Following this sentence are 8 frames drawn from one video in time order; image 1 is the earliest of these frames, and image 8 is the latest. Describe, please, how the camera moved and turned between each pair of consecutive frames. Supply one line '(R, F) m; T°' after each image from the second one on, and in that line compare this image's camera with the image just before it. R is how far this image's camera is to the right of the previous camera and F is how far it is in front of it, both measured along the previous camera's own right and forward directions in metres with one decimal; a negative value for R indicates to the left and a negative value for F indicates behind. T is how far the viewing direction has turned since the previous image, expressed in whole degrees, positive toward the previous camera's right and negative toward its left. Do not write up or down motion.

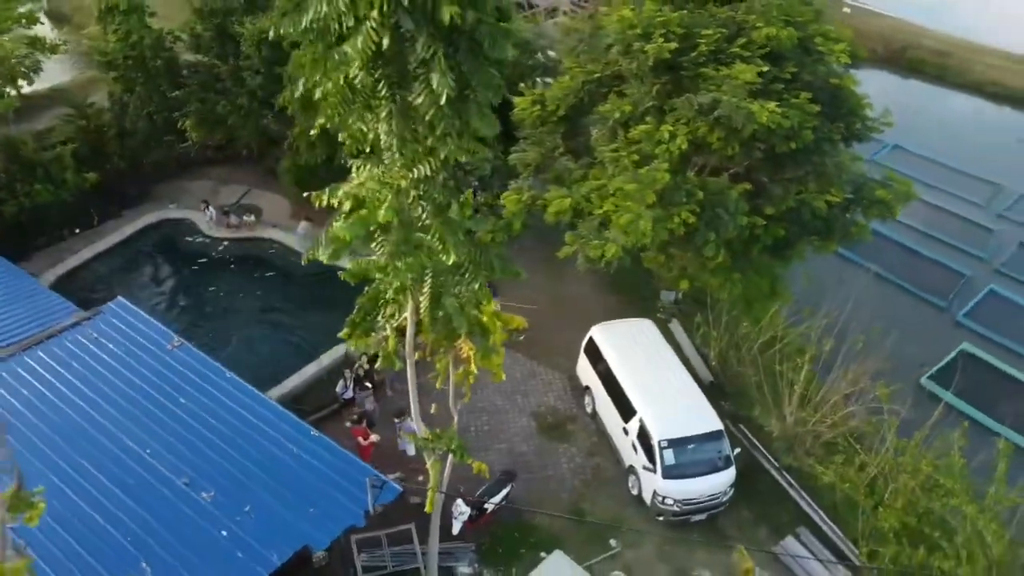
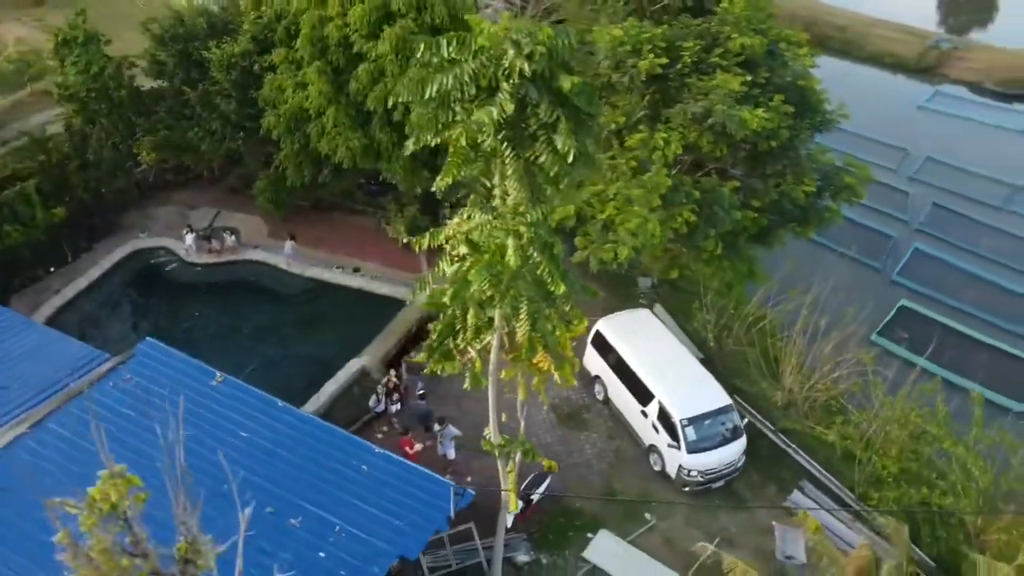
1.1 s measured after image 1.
(-2.1, -0.8) m; +7°
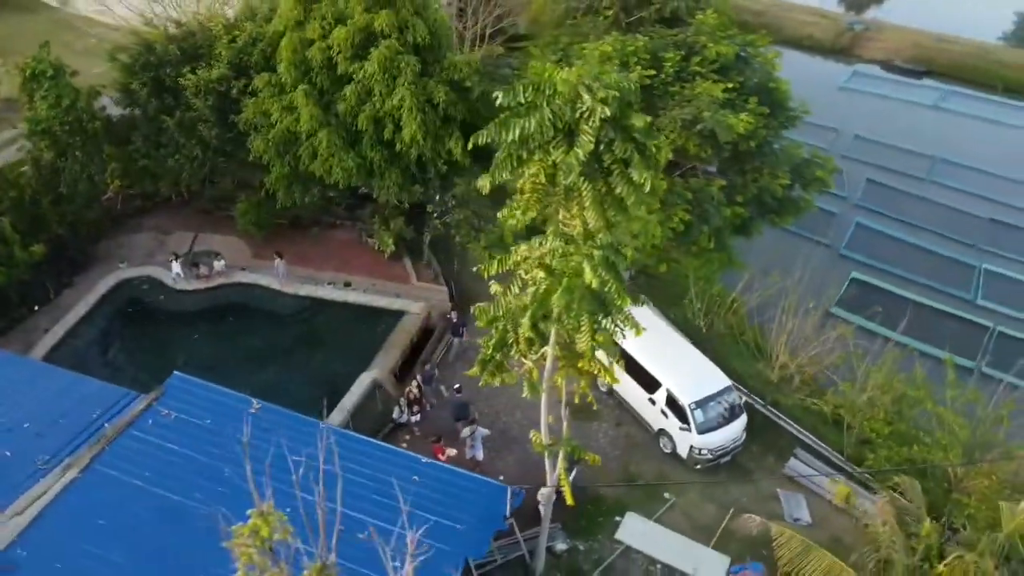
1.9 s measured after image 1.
(-1.8, -0.7) m; +6°
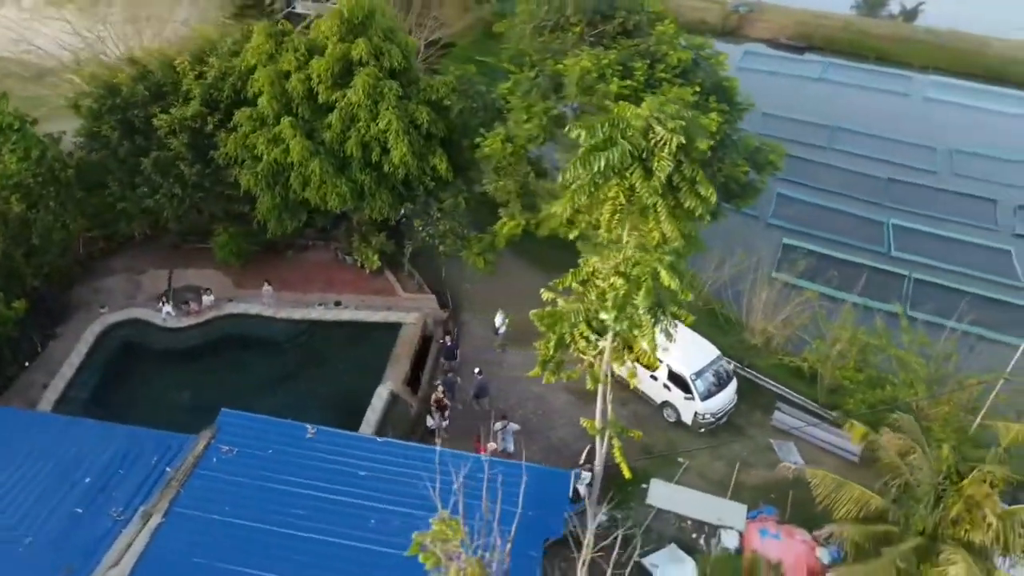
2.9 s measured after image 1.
(-2.6, -1.1) m; +8°
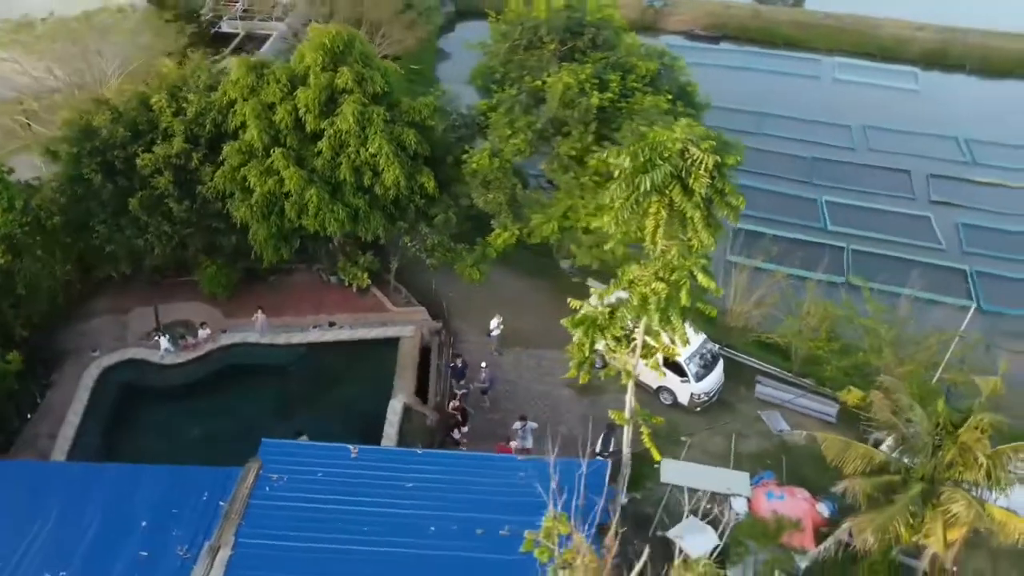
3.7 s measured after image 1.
(-2.1, -0.9) m; +6°
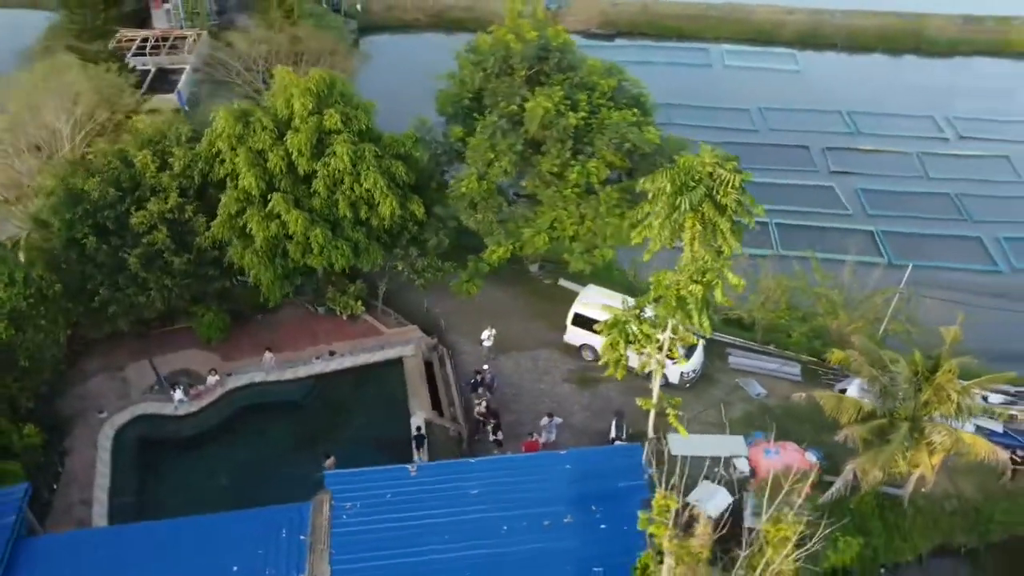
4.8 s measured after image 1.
(-3.0, -1.3) m; +8°
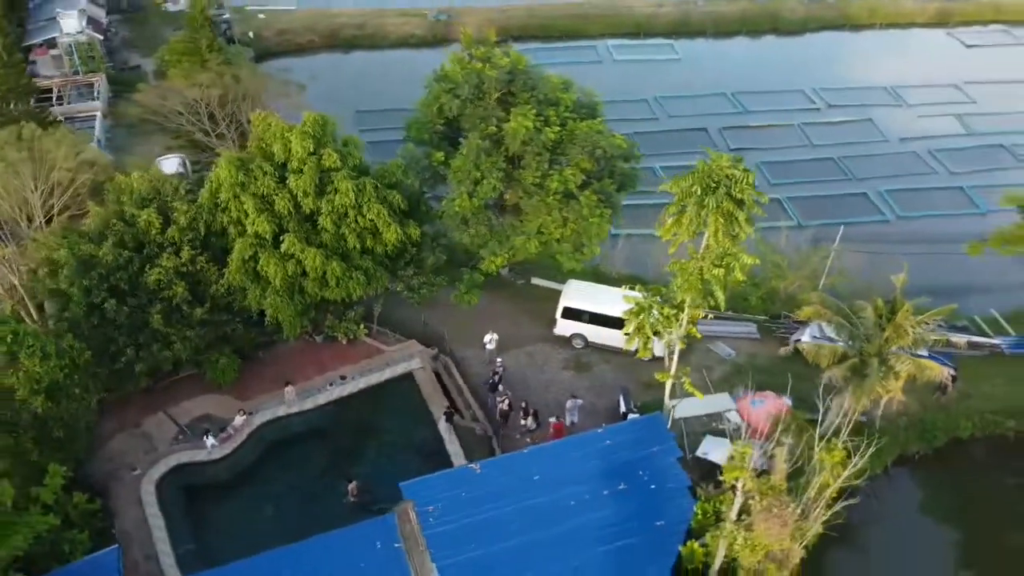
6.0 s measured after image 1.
(-3.7, -1.6) m; +9°
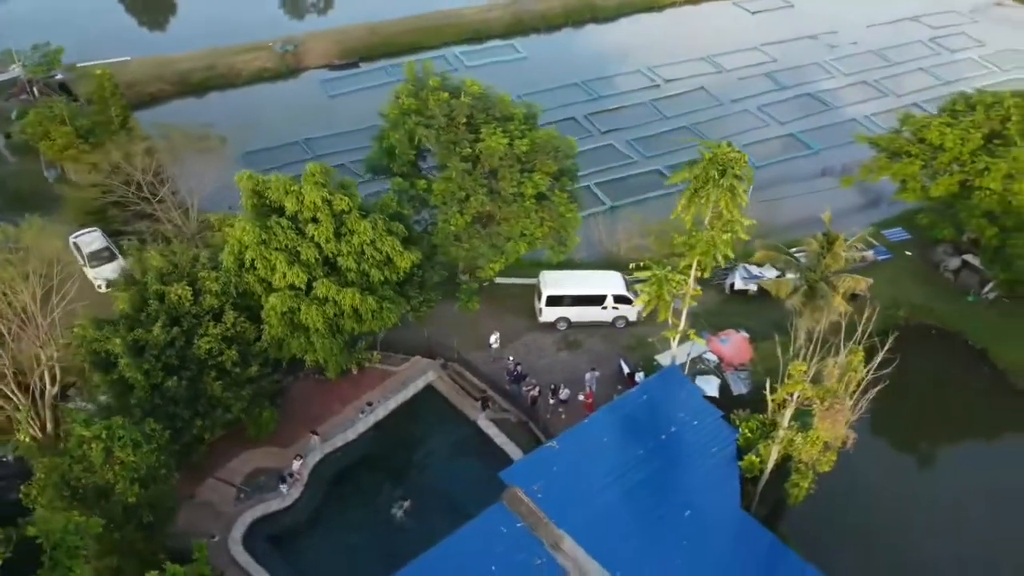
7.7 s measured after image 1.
(-6.1, -1.8) m; +14°
